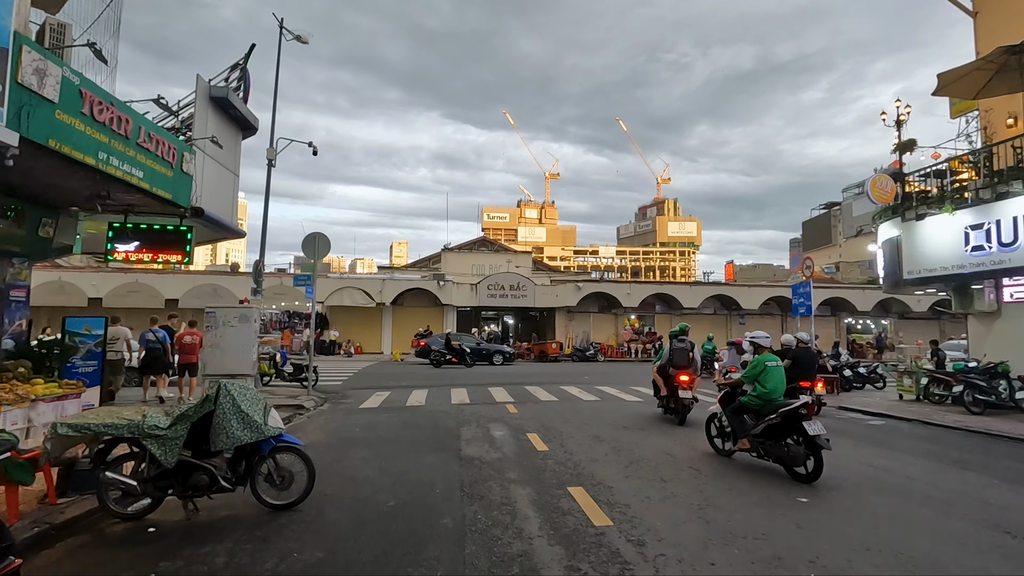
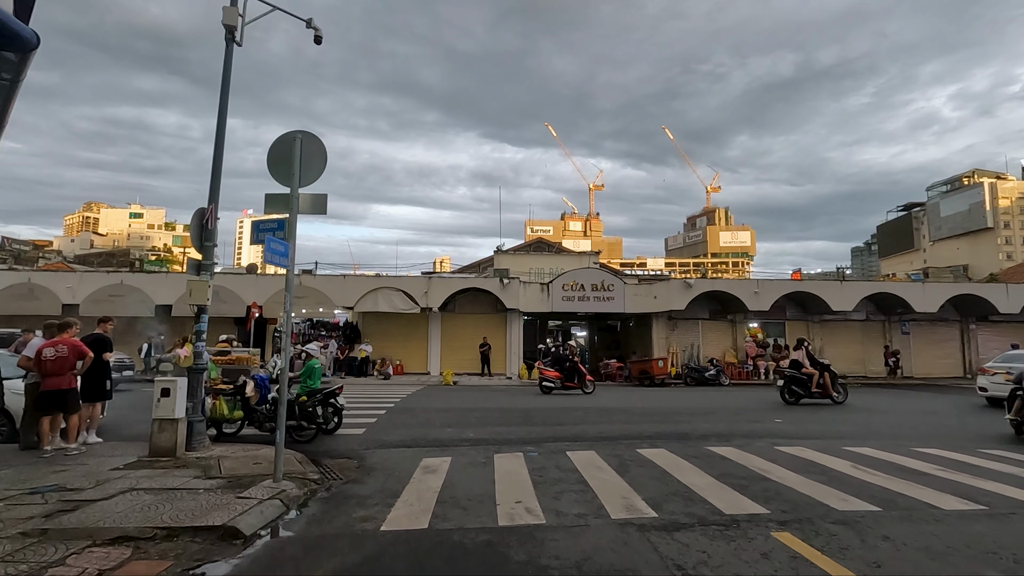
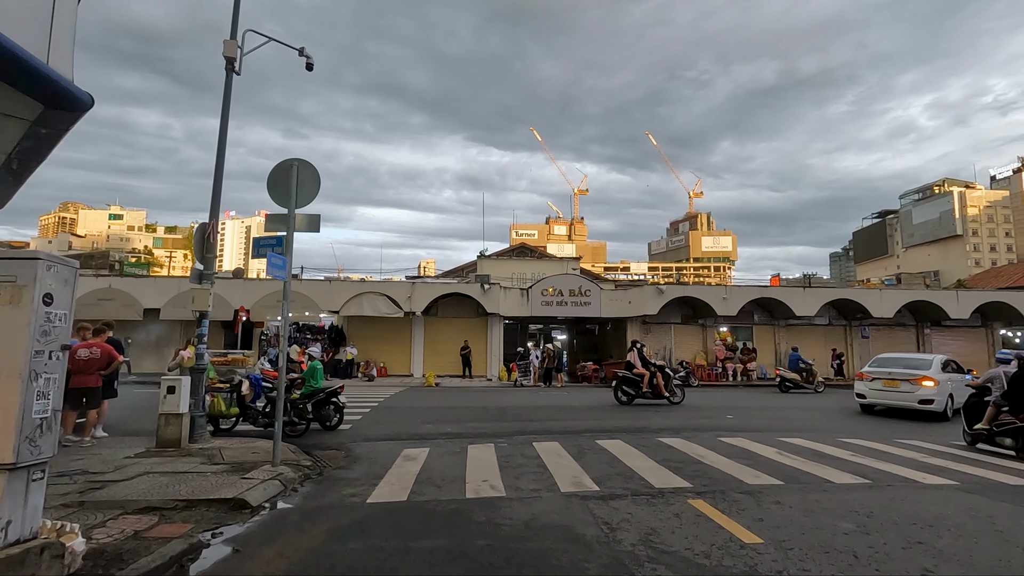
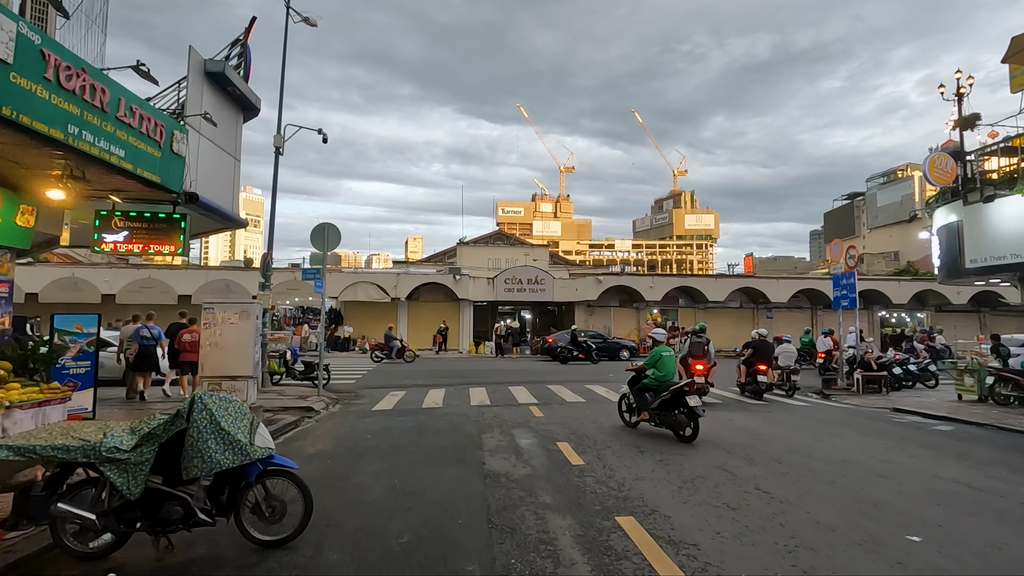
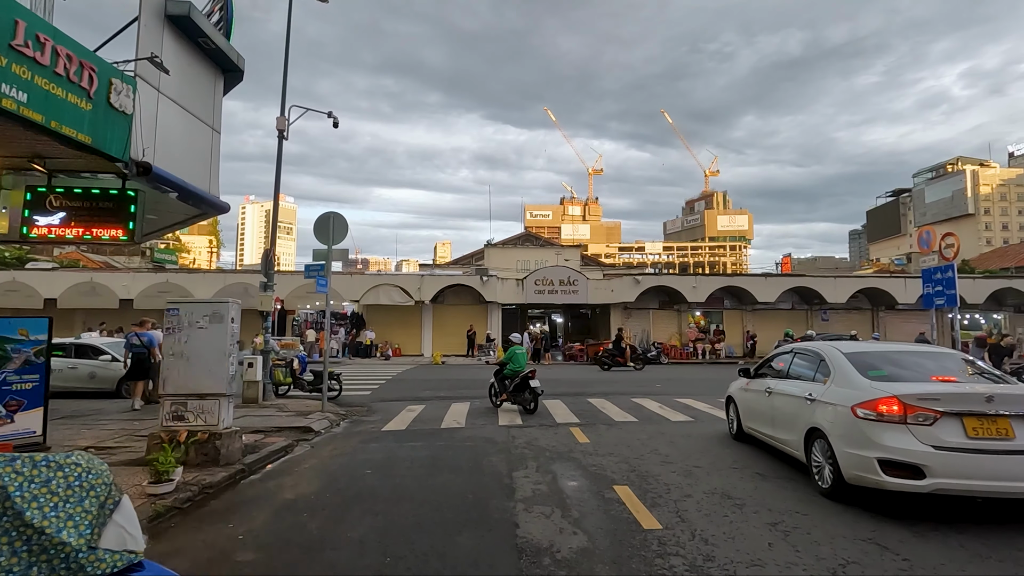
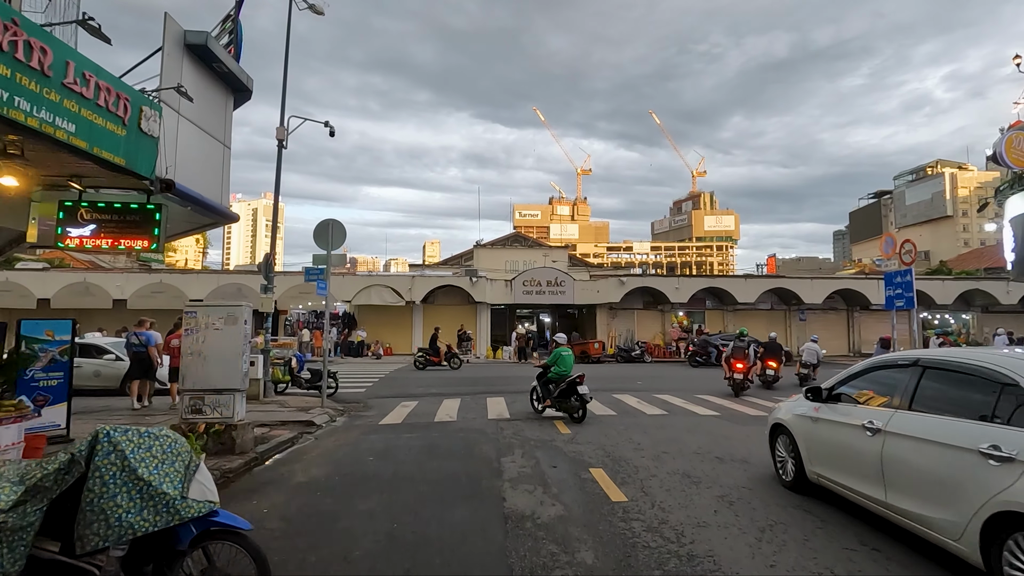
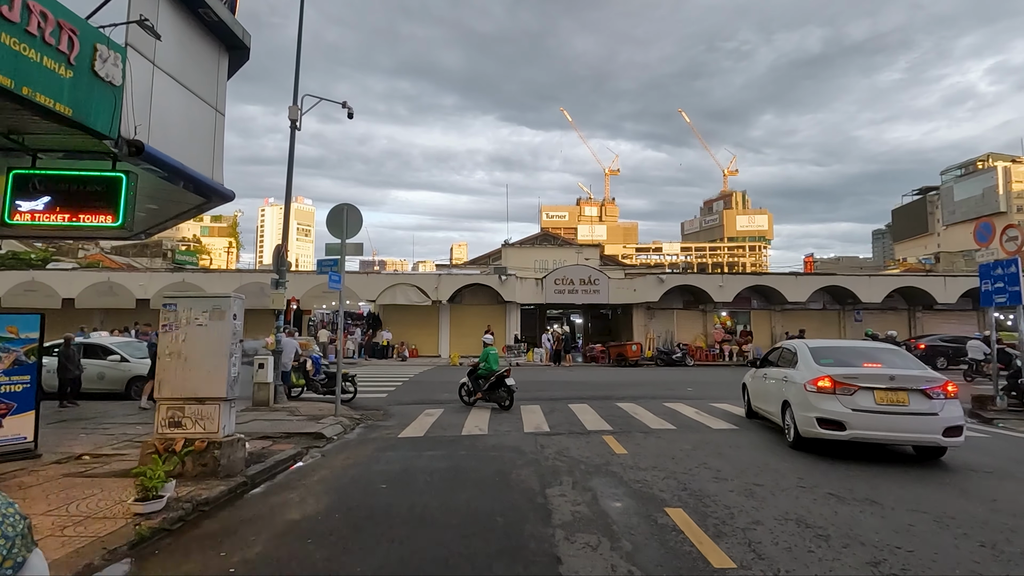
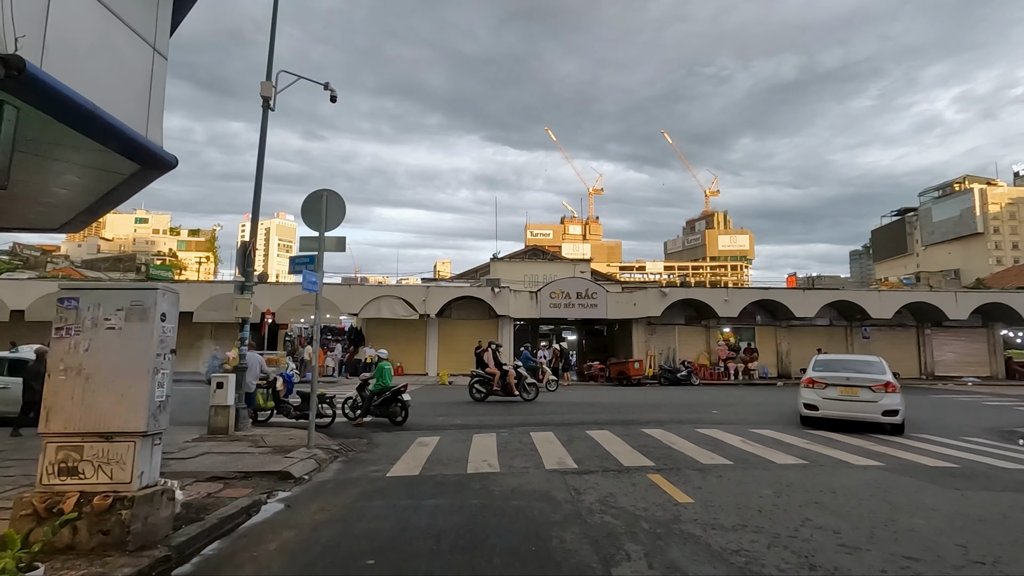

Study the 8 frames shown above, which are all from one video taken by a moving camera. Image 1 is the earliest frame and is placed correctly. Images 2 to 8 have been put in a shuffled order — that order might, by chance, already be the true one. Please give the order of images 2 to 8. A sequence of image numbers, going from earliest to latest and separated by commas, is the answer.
4, 6, 5, 7, 8, 3, 2
